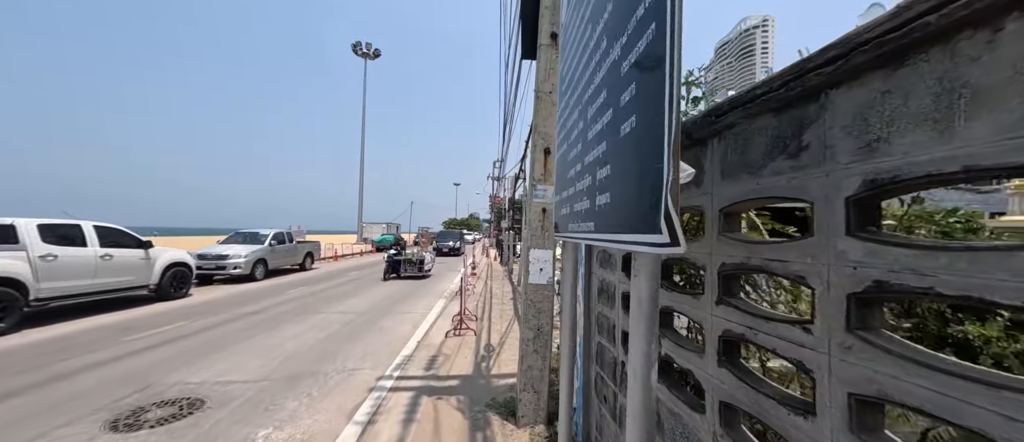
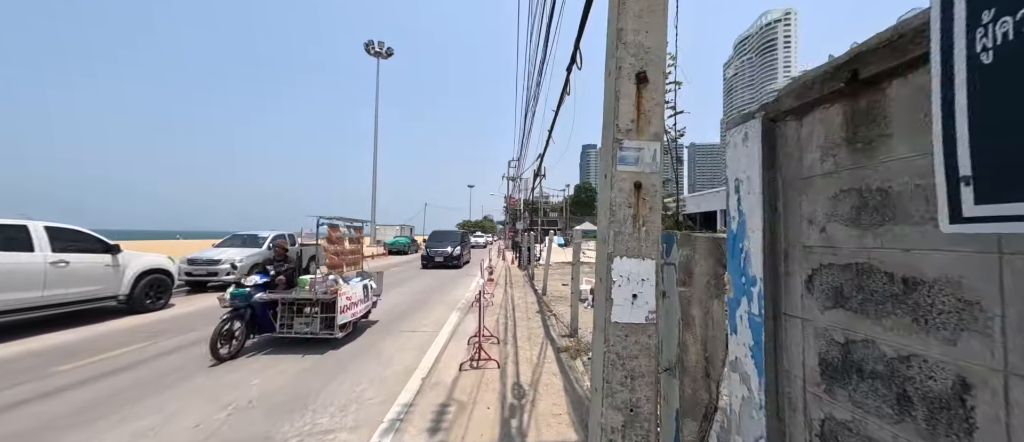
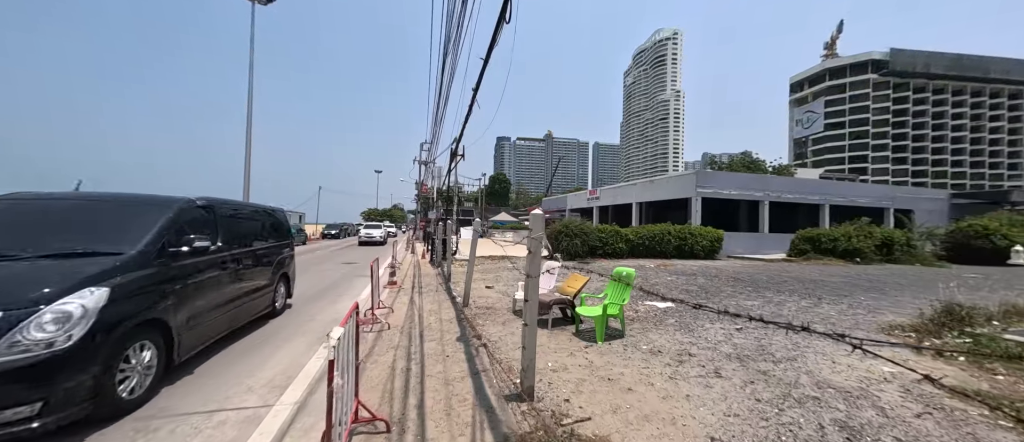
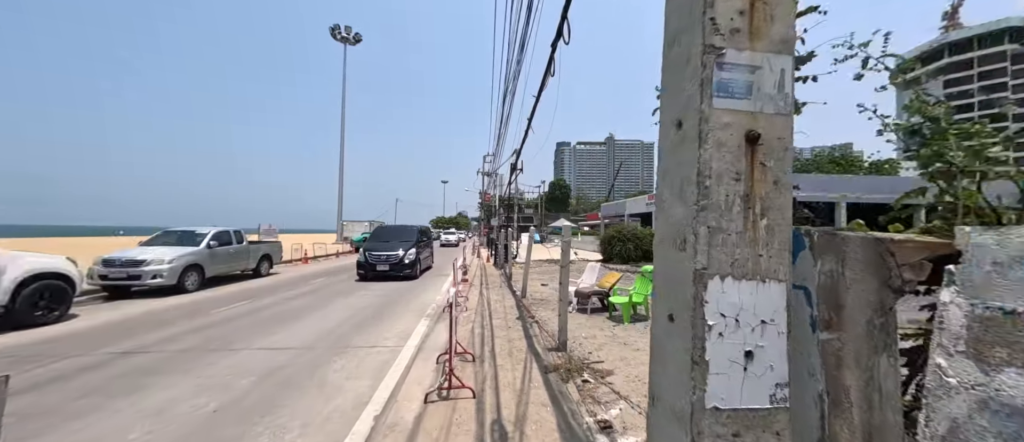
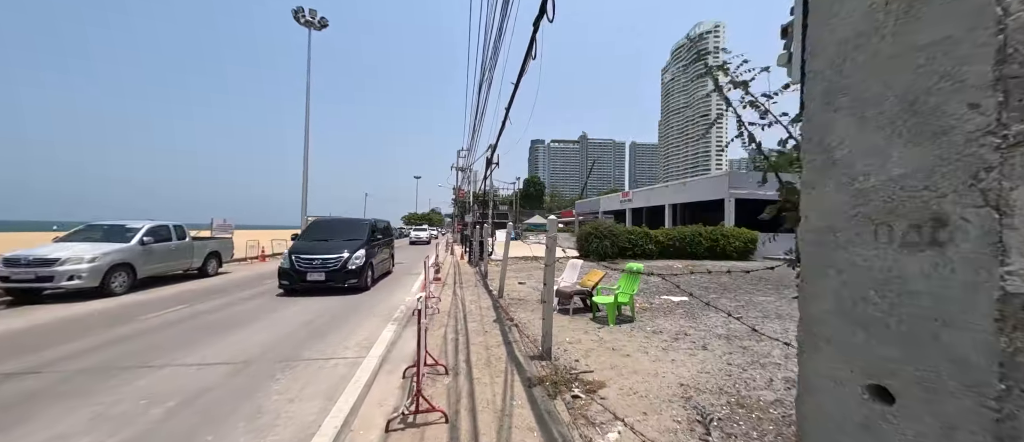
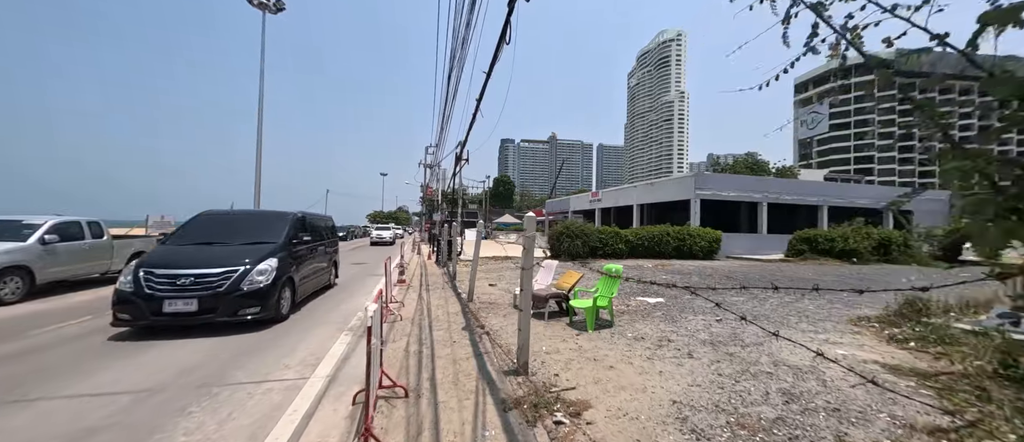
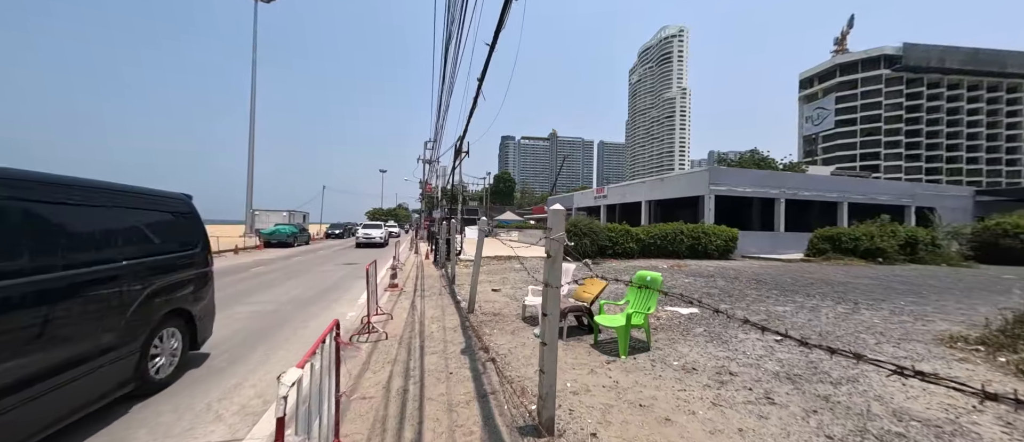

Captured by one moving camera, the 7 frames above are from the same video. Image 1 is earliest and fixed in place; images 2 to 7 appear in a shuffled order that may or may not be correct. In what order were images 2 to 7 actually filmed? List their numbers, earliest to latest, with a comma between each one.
2, 4, 5, 6, 3, 7
